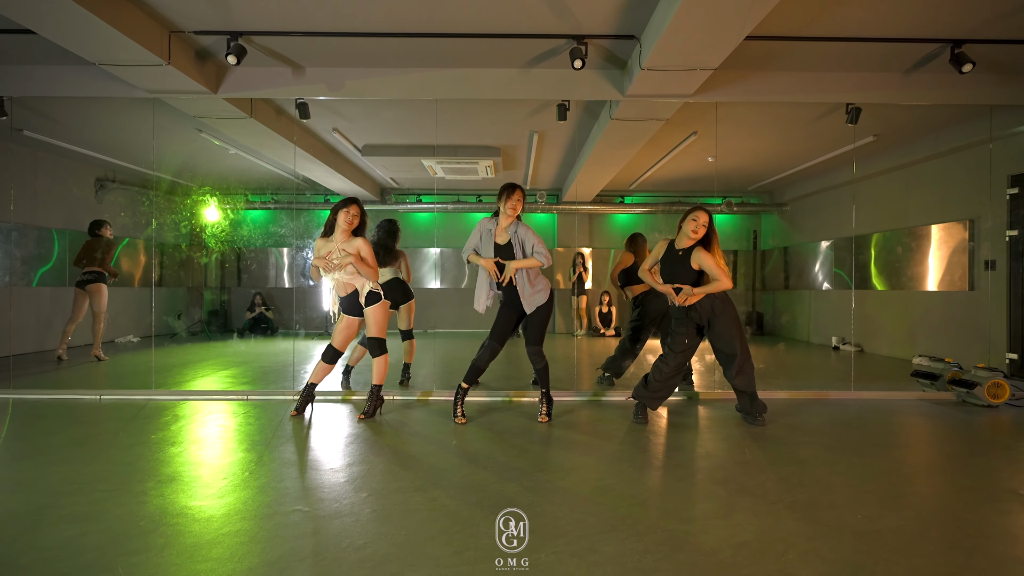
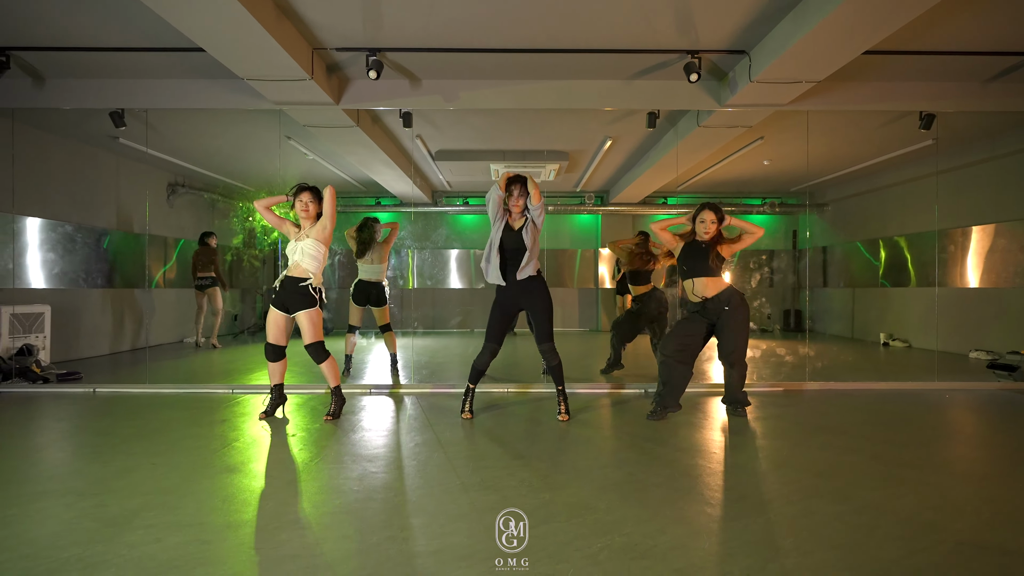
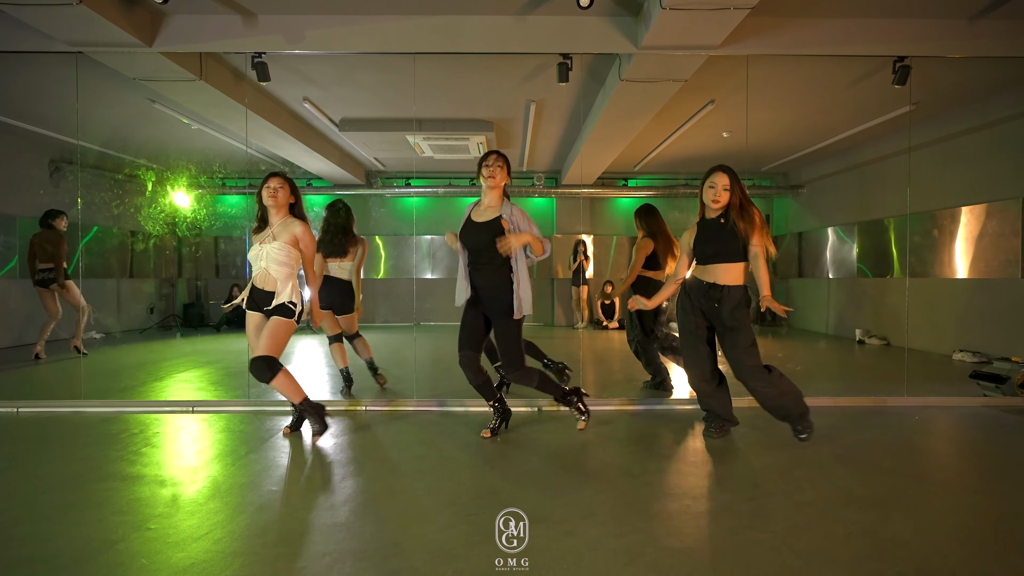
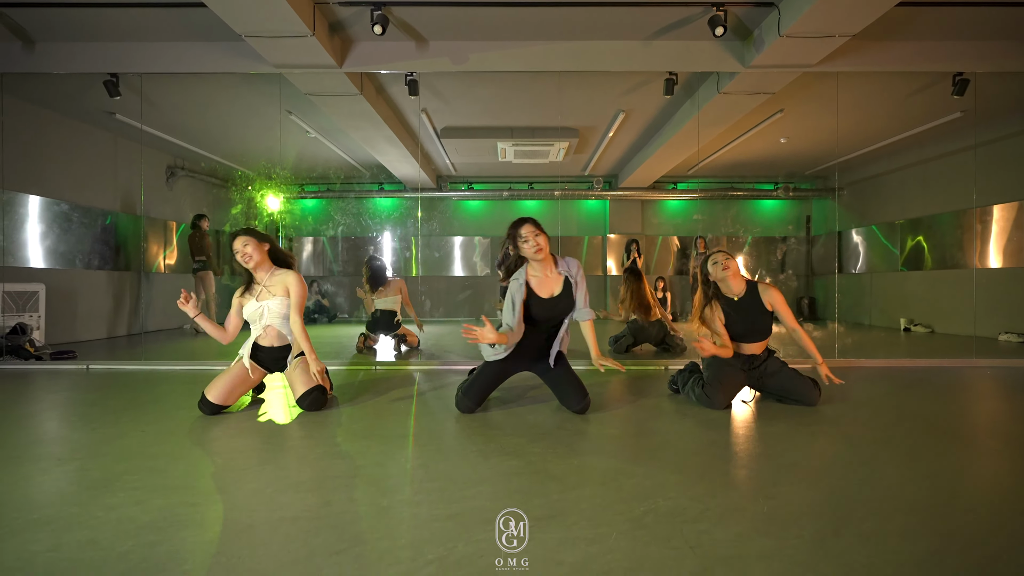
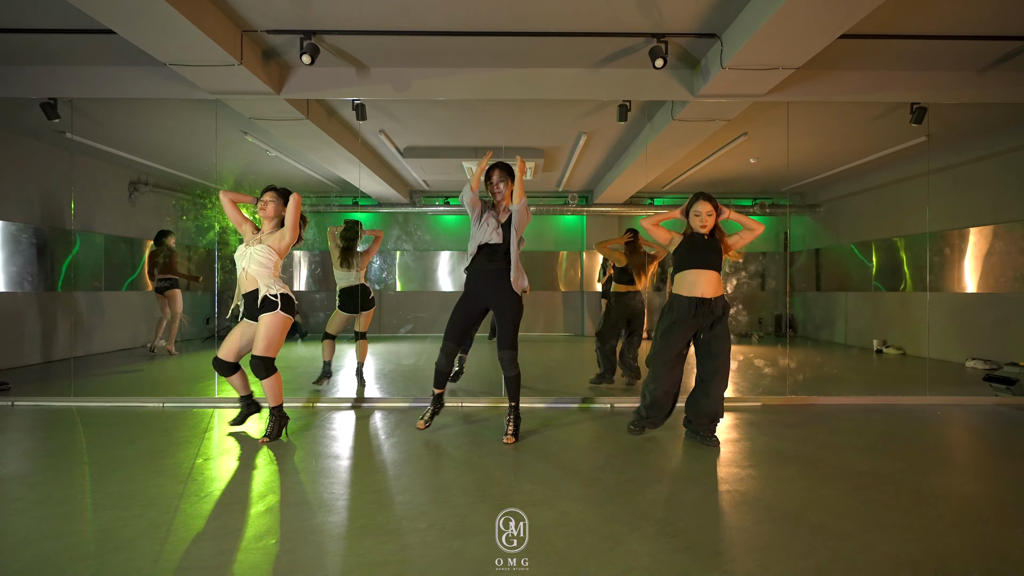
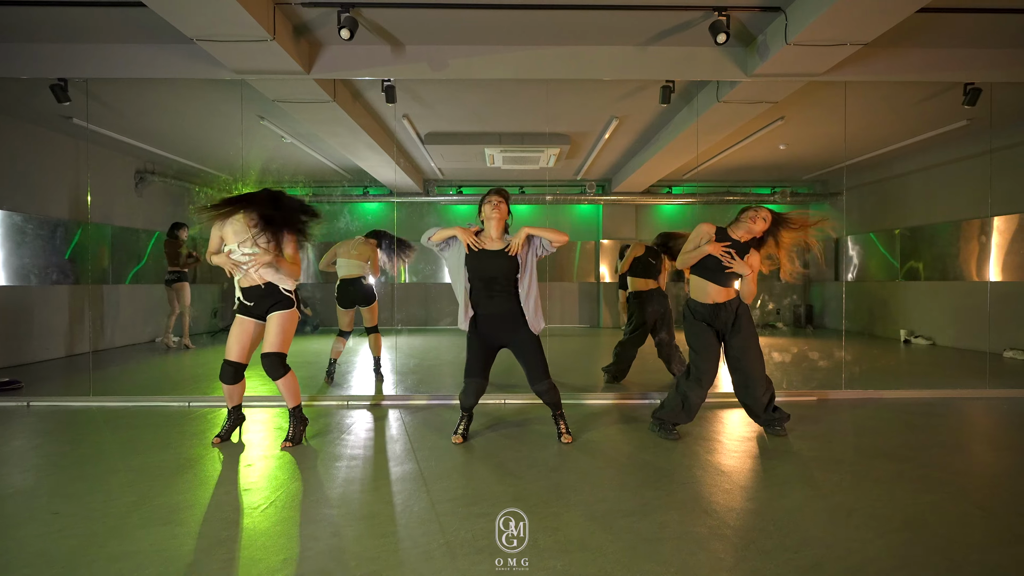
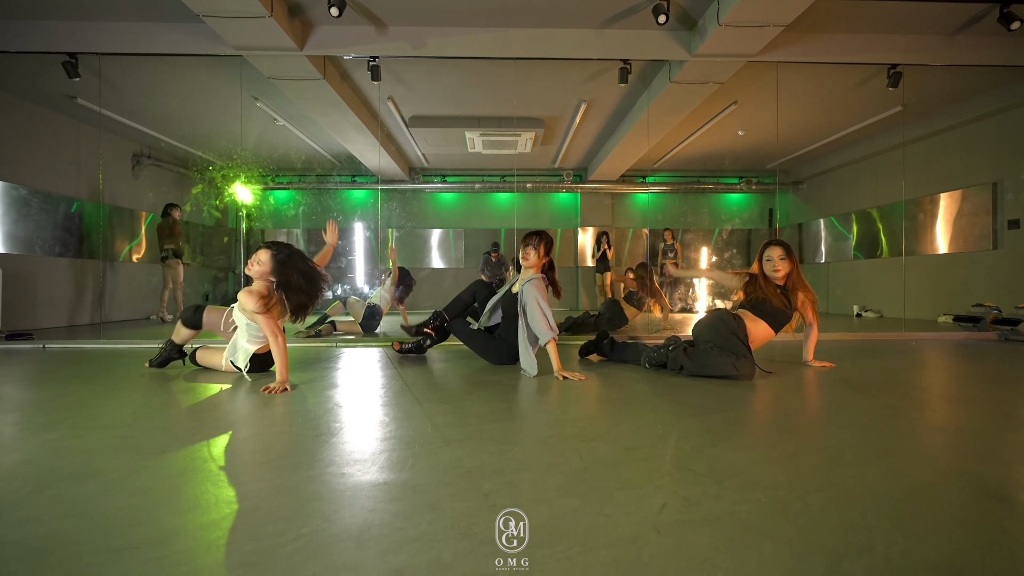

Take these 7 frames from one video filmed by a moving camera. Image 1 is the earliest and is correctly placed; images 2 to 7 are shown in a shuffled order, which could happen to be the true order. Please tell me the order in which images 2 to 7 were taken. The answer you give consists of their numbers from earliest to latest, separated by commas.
3, 5, 2, 6, 4, 7
